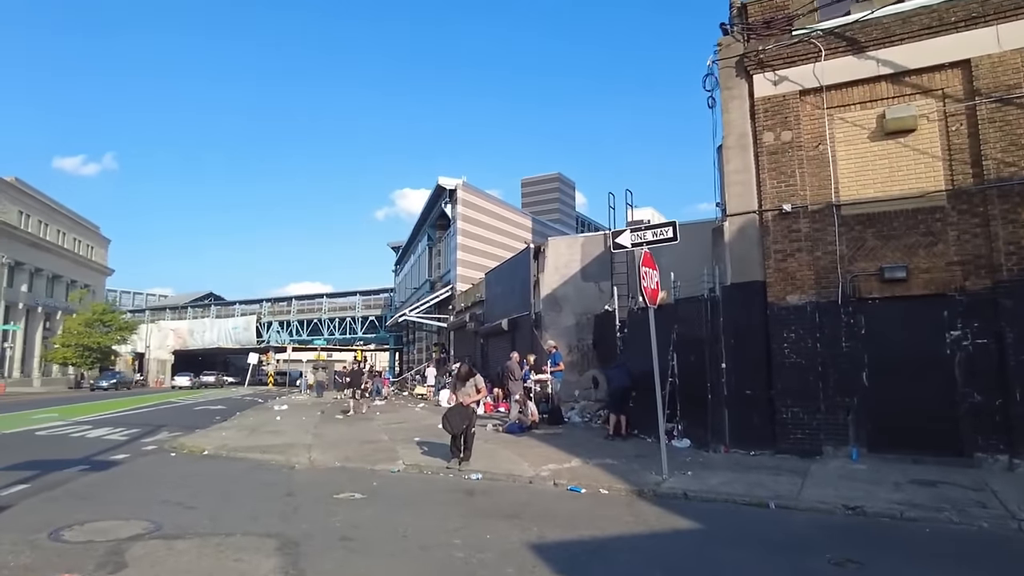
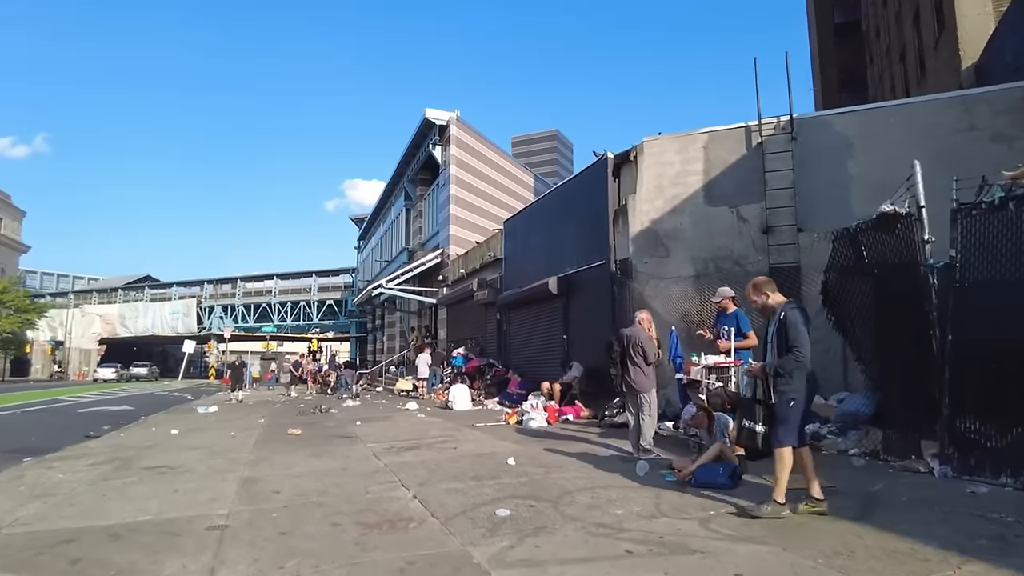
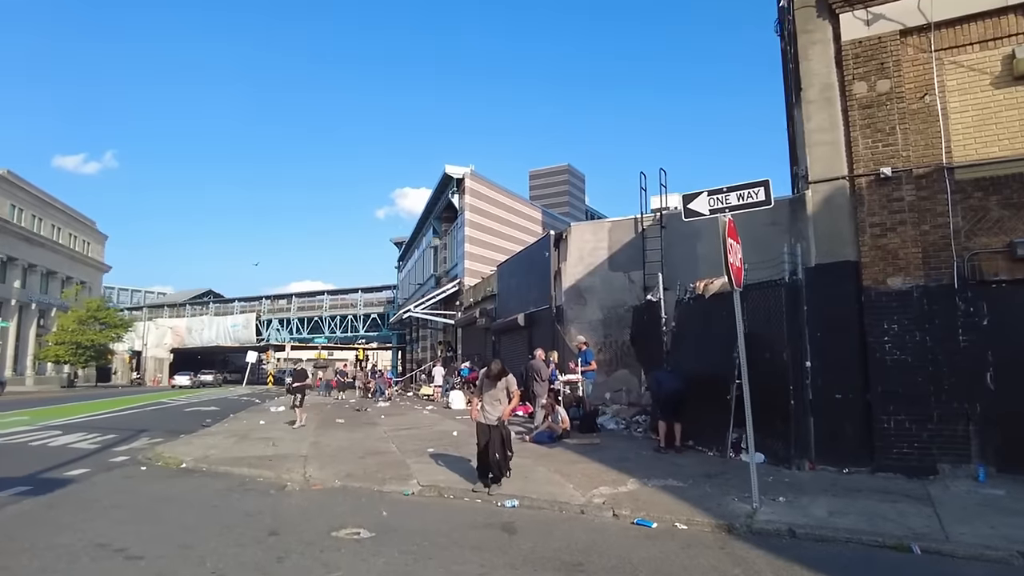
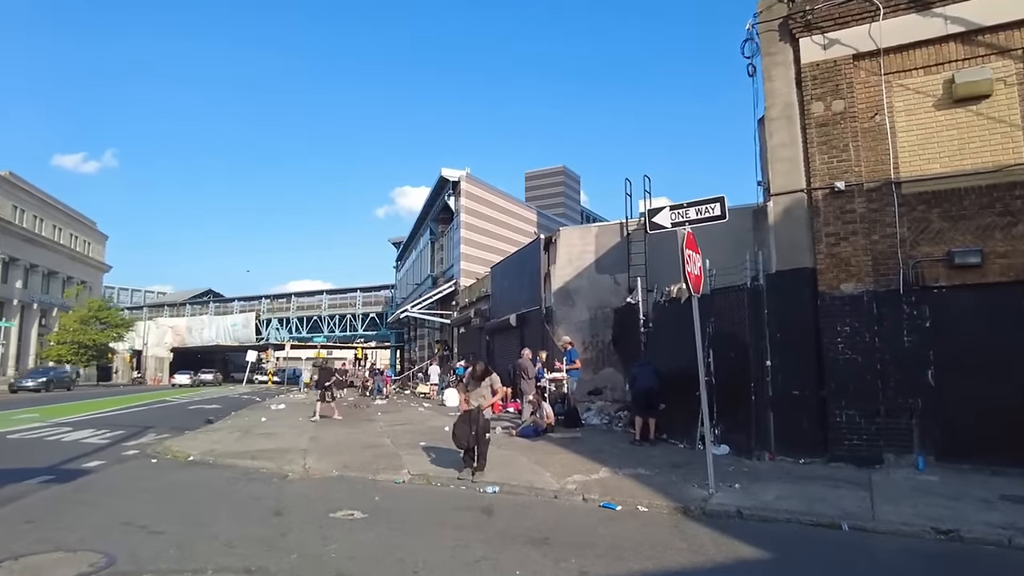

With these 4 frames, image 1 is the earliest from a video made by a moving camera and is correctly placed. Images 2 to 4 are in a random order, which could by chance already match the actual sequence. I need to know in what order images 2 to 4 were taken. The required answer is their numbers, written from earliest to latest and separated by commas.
4, 3, 2
